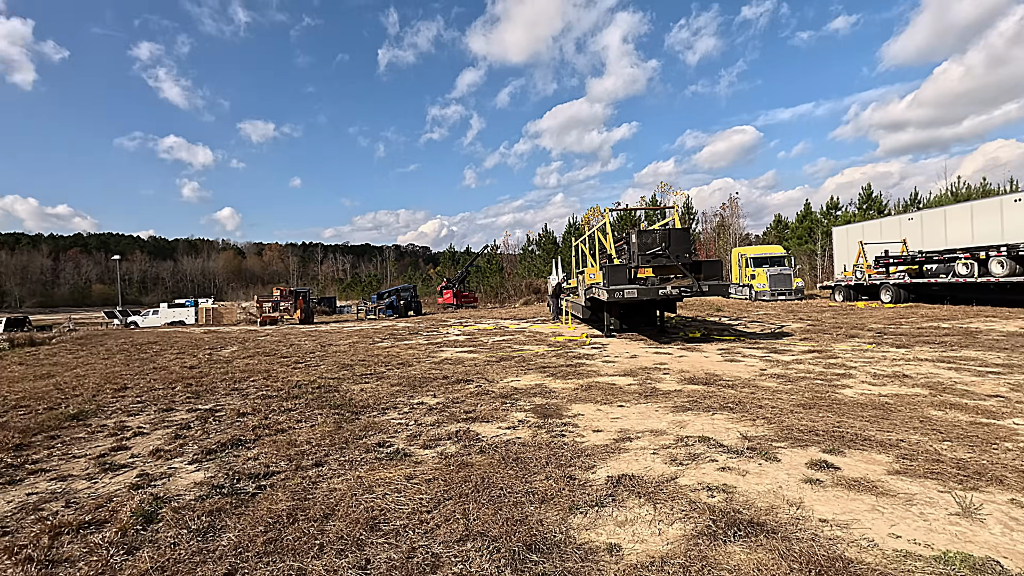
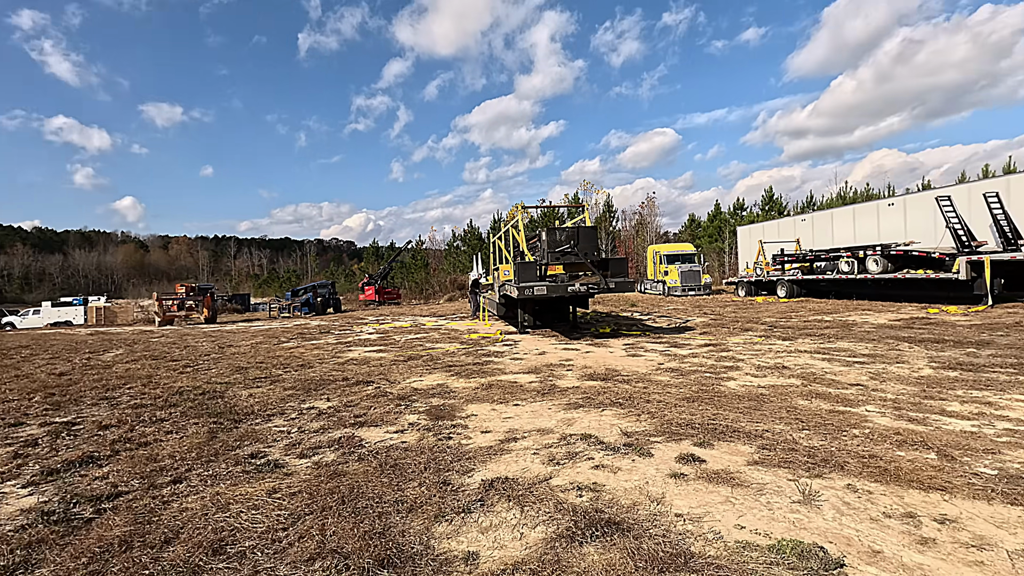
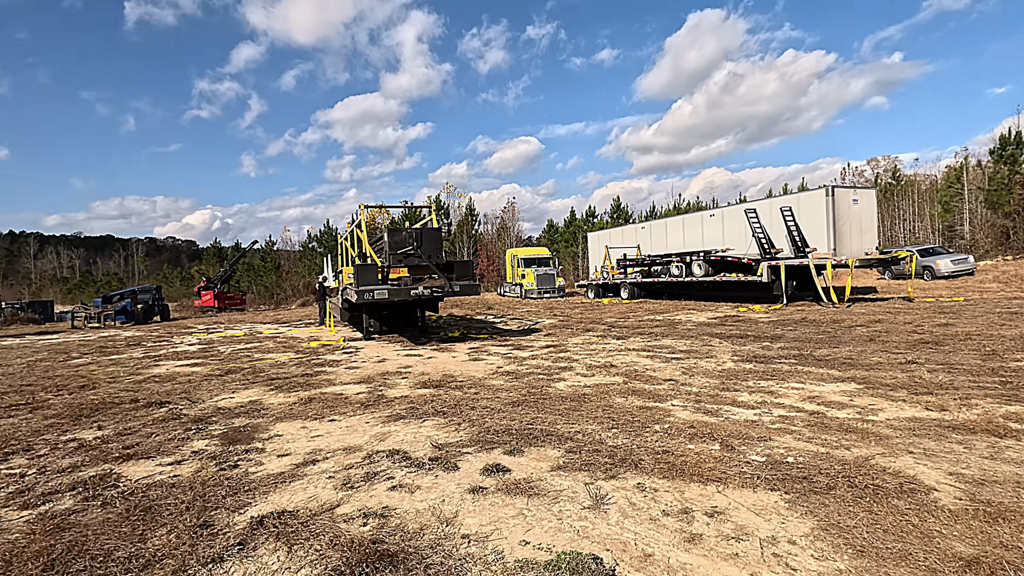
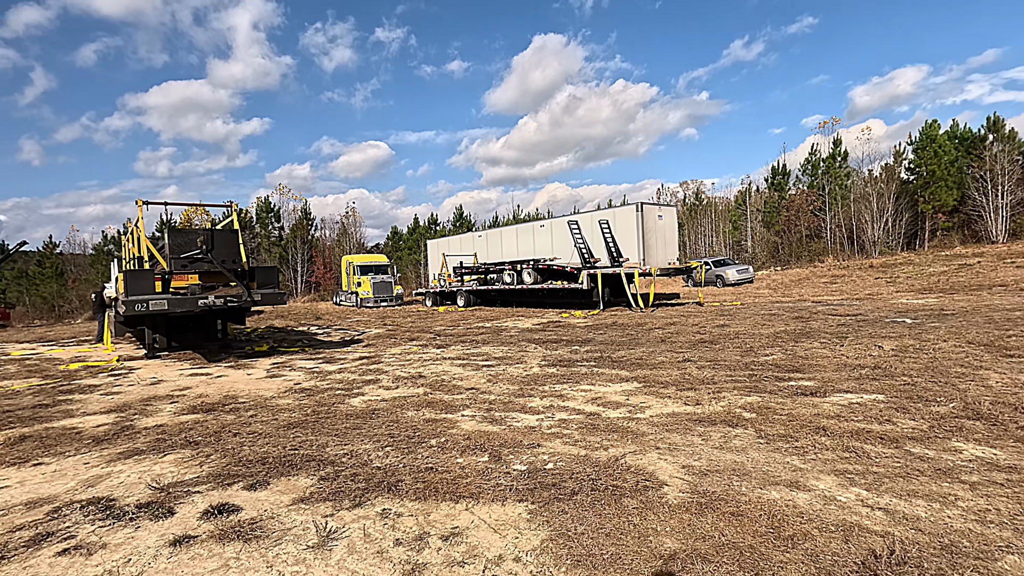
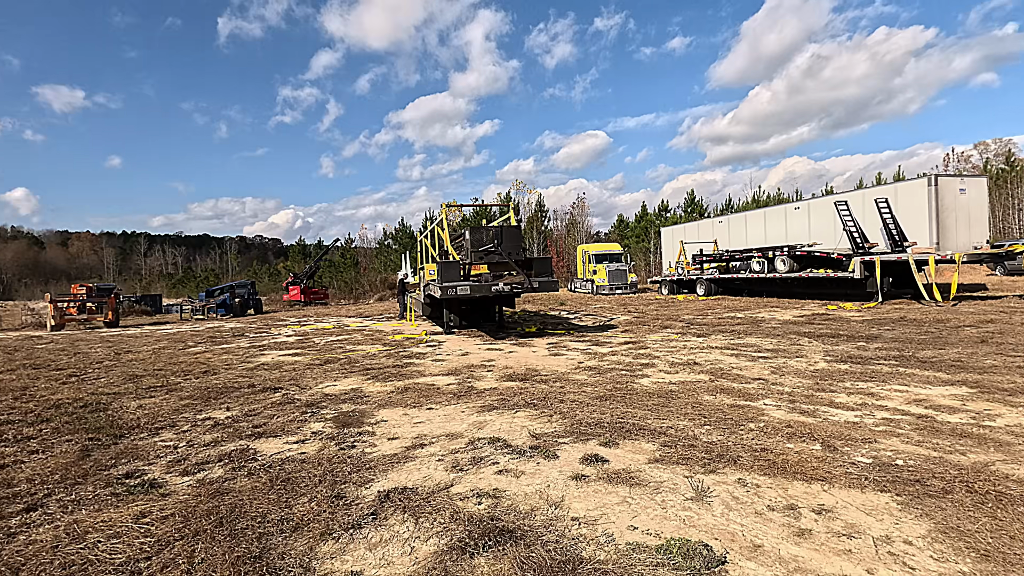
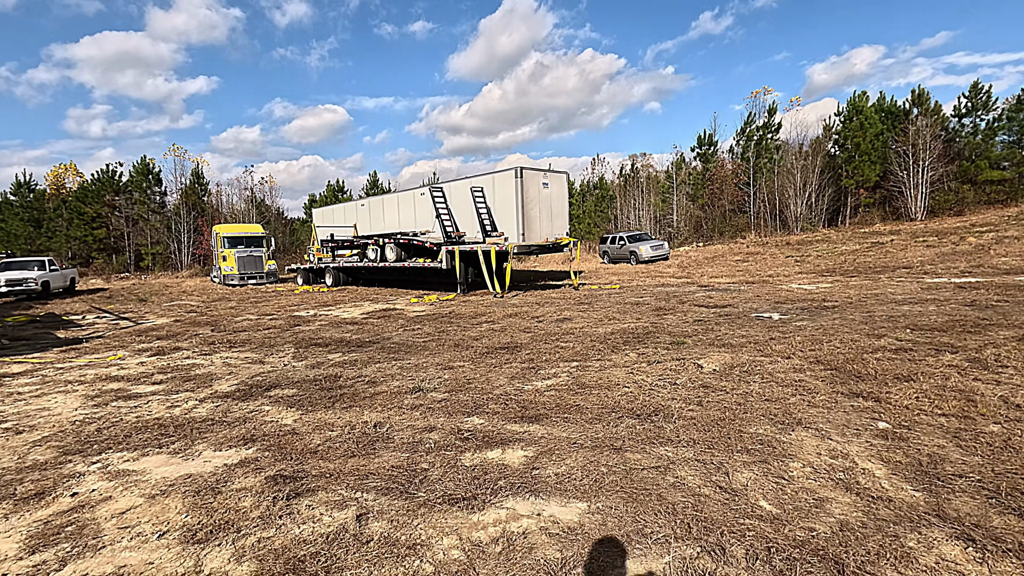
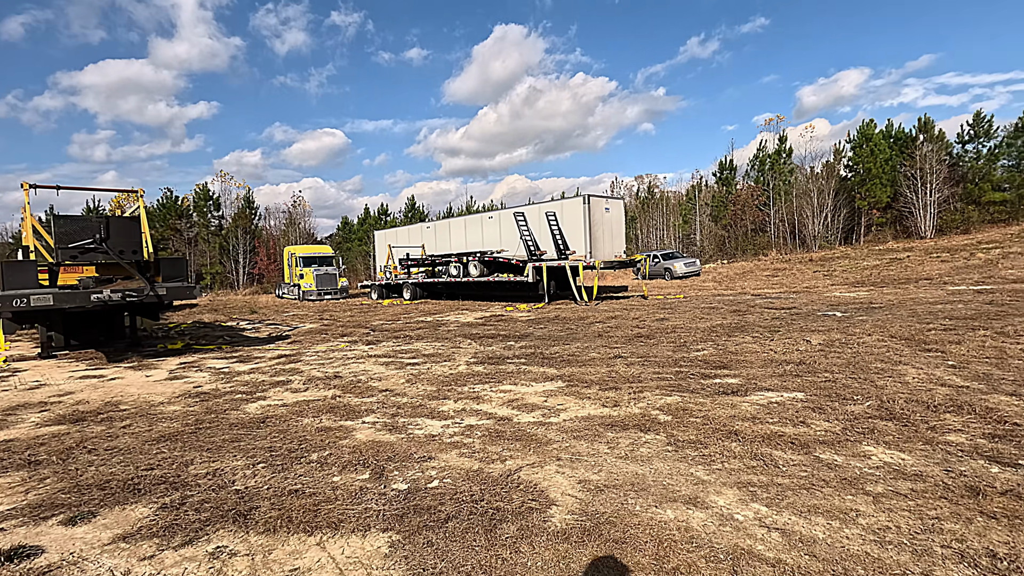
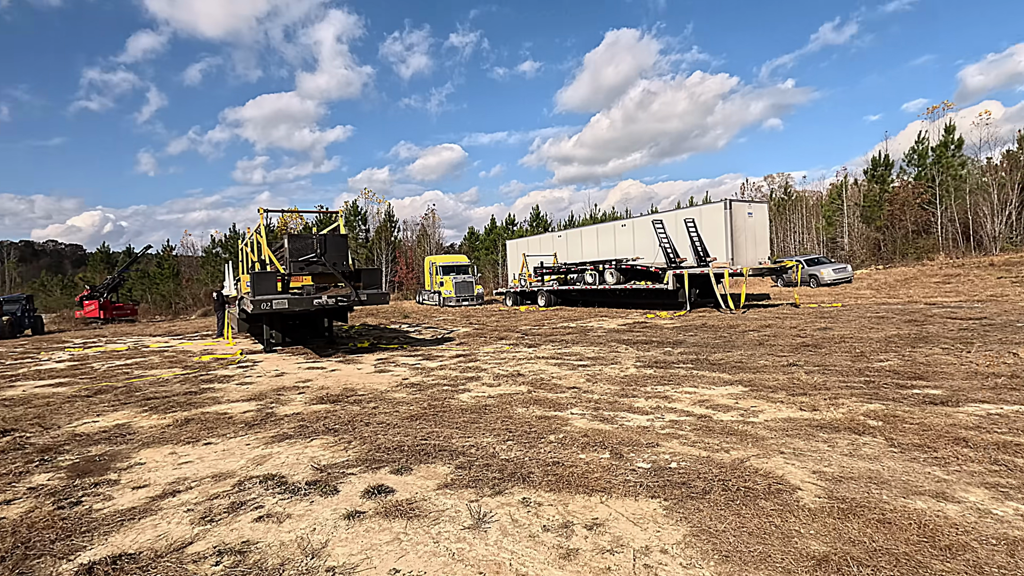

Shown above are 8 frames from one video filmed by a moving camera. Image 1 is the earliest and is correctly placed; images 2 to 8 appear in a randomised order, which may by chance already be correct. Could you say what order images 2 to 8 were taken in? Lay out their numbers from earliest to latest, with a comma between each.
2, 5, 3, 8, 4, 7, 6
